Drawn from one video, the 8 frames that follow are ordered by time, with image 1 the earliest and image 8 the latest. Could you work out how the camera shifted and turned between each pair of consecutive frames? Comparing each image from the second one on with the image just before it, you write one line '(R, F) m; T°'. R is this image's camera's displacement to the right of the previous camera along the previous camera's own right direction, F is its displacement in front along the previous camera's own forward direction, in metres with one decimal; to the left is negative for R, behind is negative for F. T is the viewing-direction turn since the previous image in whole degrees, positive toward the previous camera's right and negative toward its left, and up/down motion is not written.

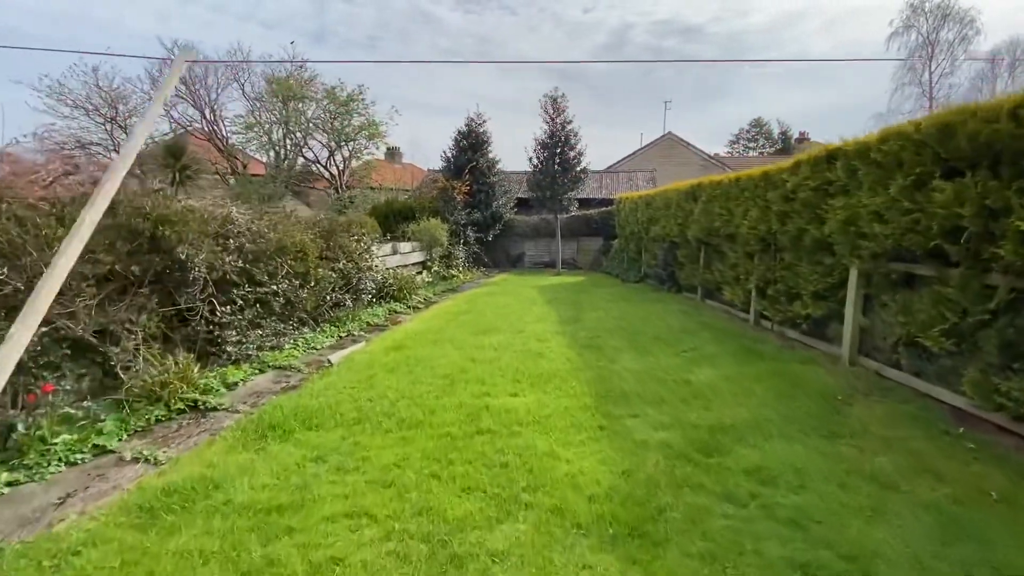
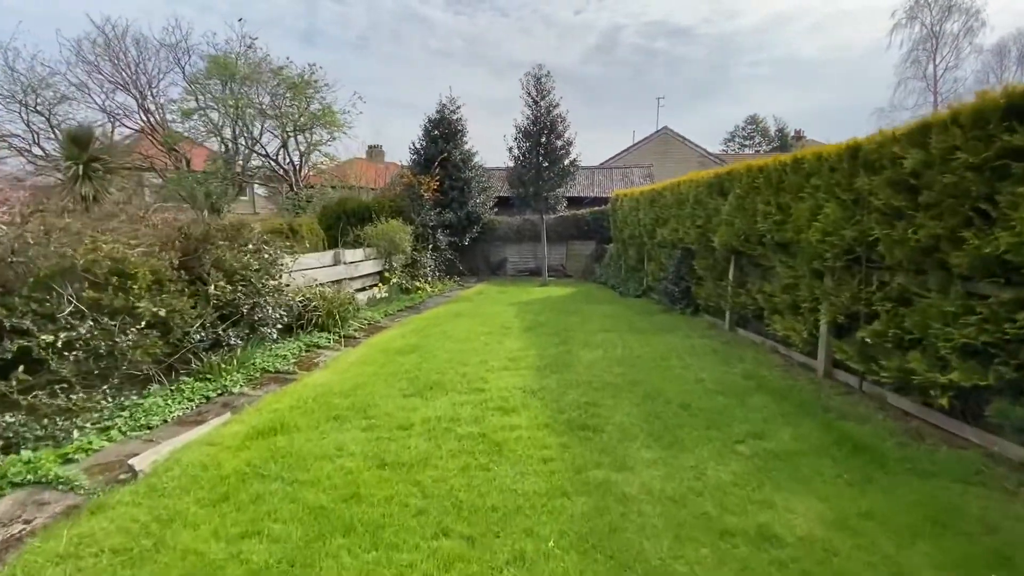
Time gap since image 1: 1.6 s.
(+0.3, +2.1) m; +1°
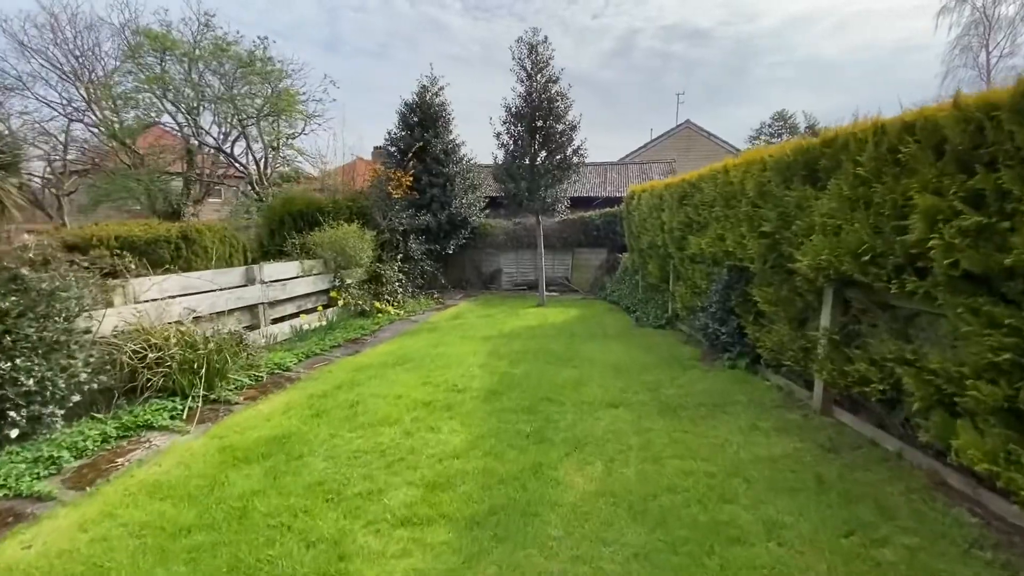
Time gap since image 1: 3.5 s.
(+0.5, +2.3) m; -2°
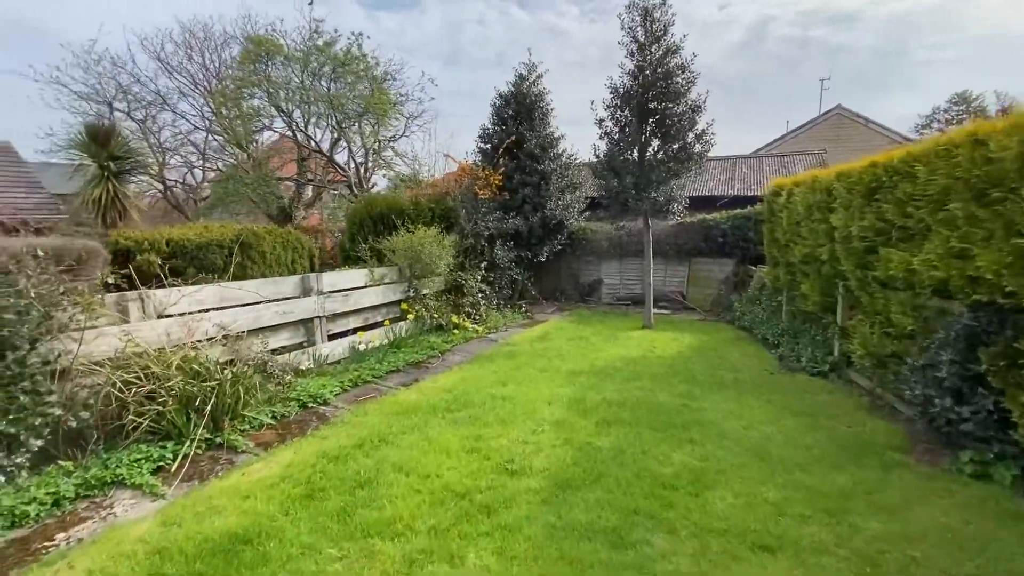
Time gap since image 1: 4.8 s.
(+0.1, +1.4) m; -13°
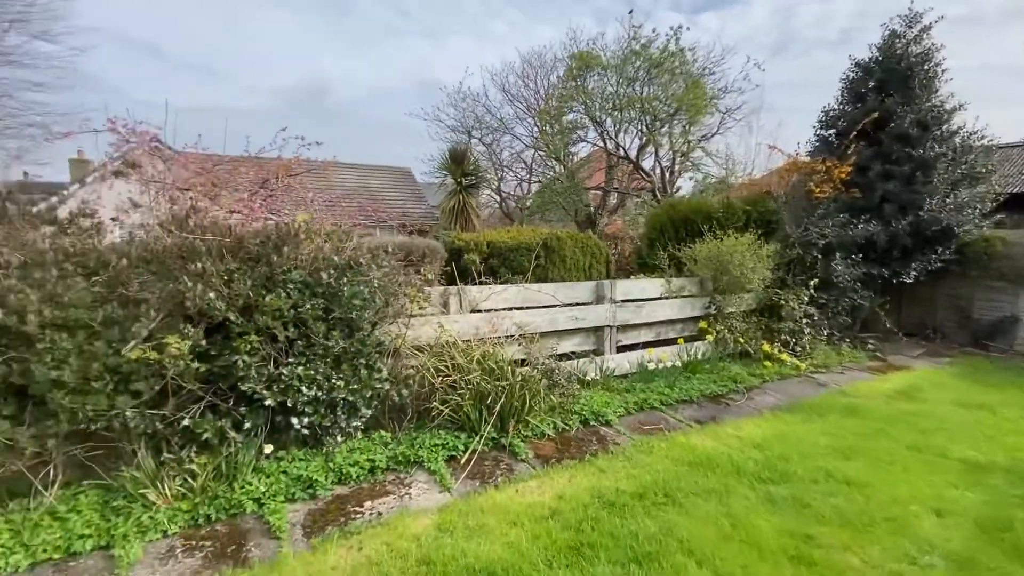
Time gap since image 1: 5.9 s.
(-0.2, +0.6) m; -34°
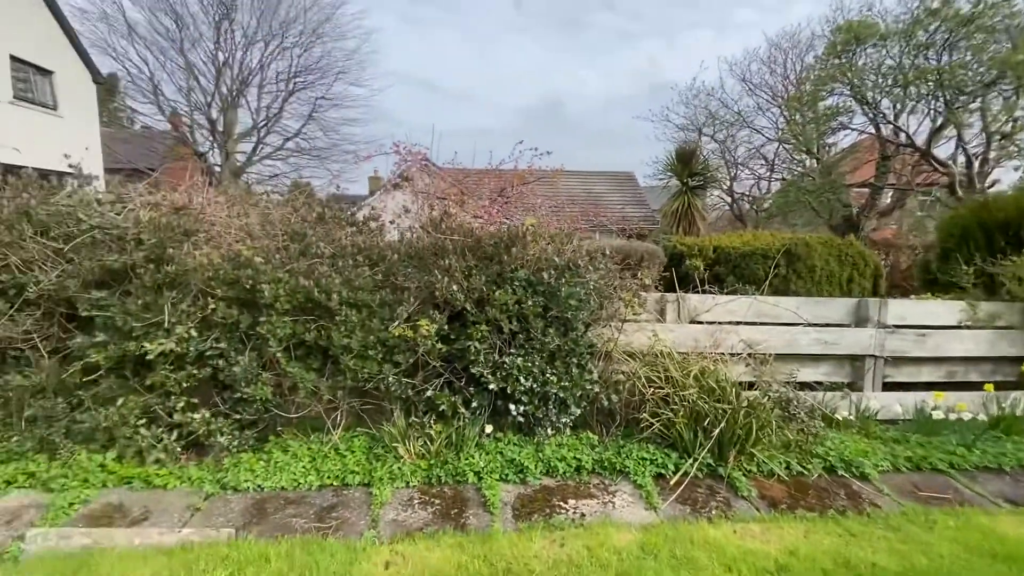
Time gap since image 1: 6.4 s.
(0.0, 0.0) m; -25°
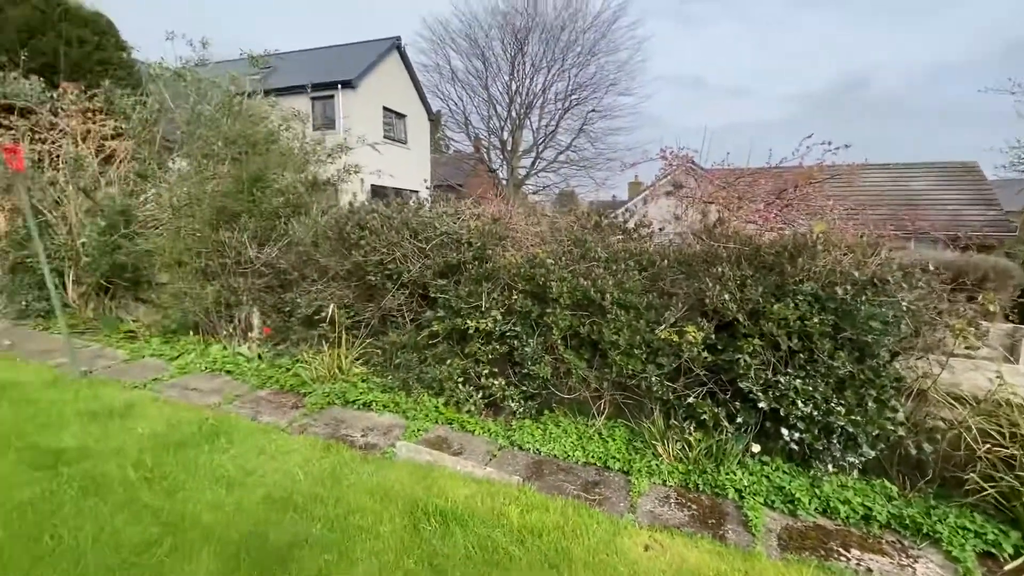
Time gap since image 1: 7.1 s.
(-0.1, -0.2) m; -29°
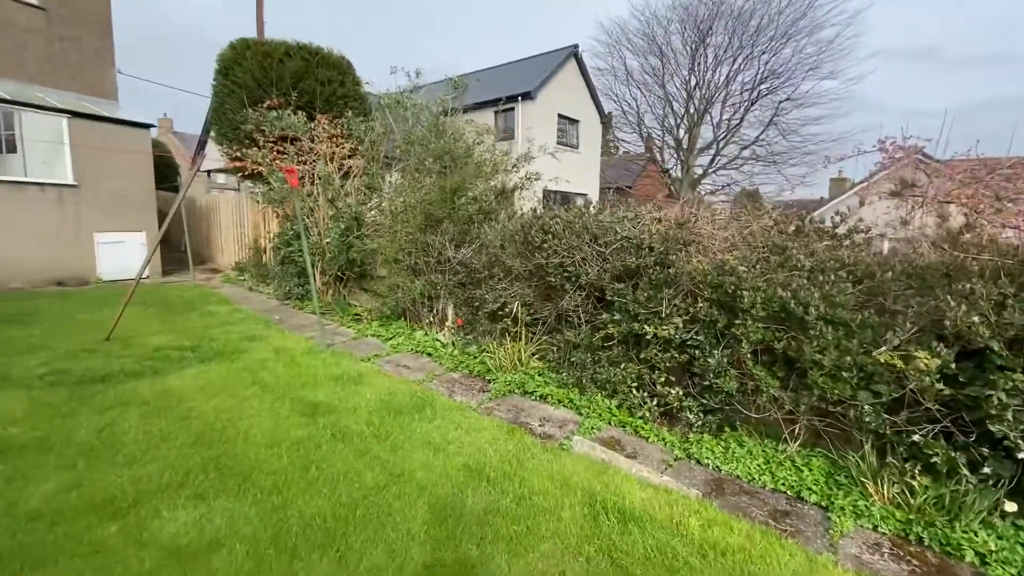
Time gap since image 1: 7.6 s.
(-0.1, -0.1) m; -19°
